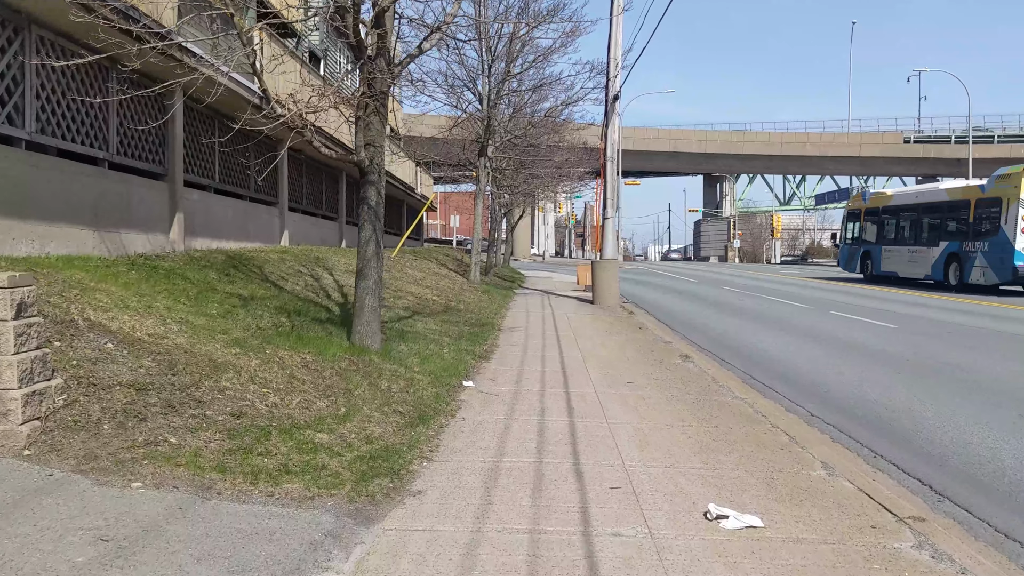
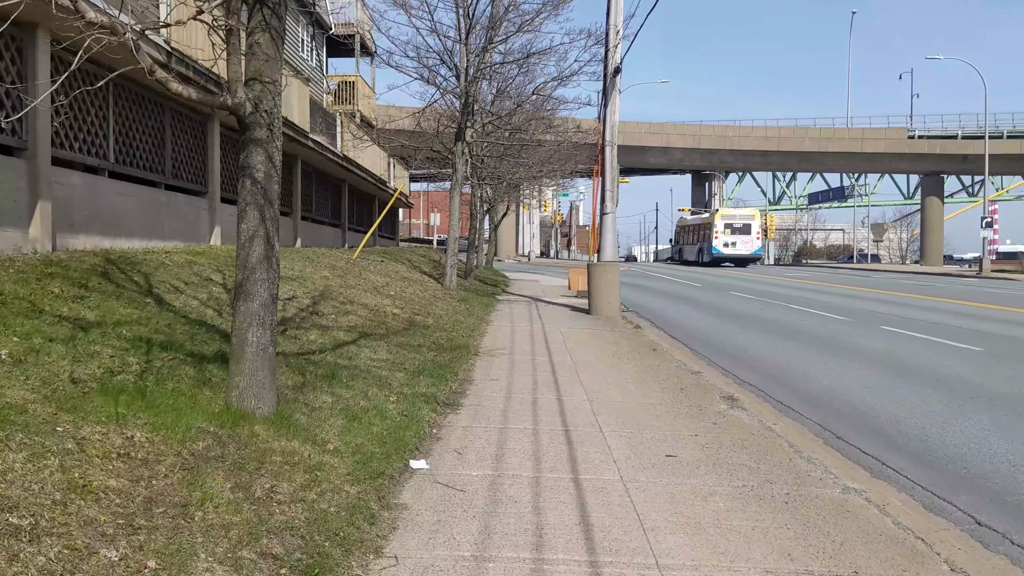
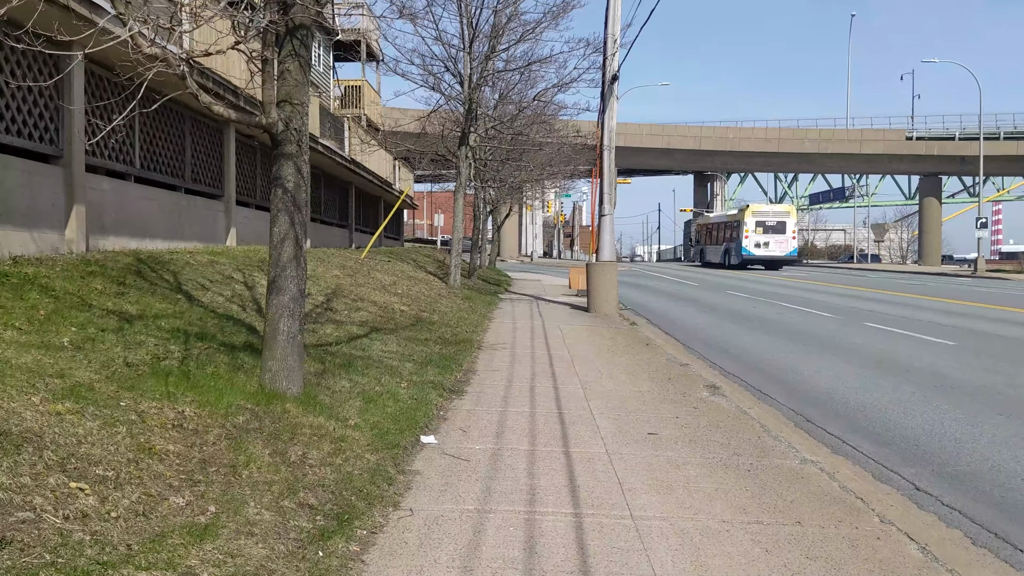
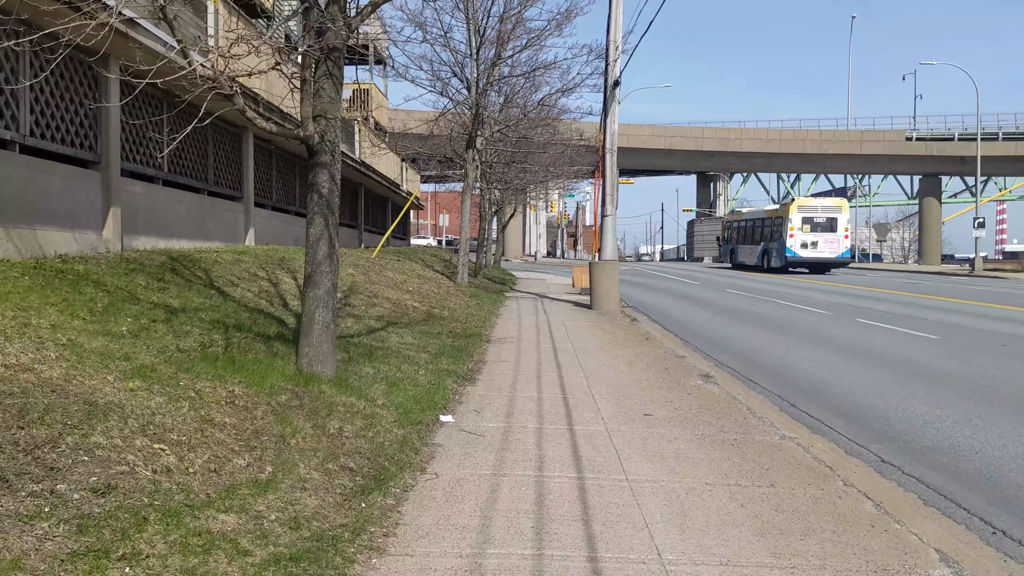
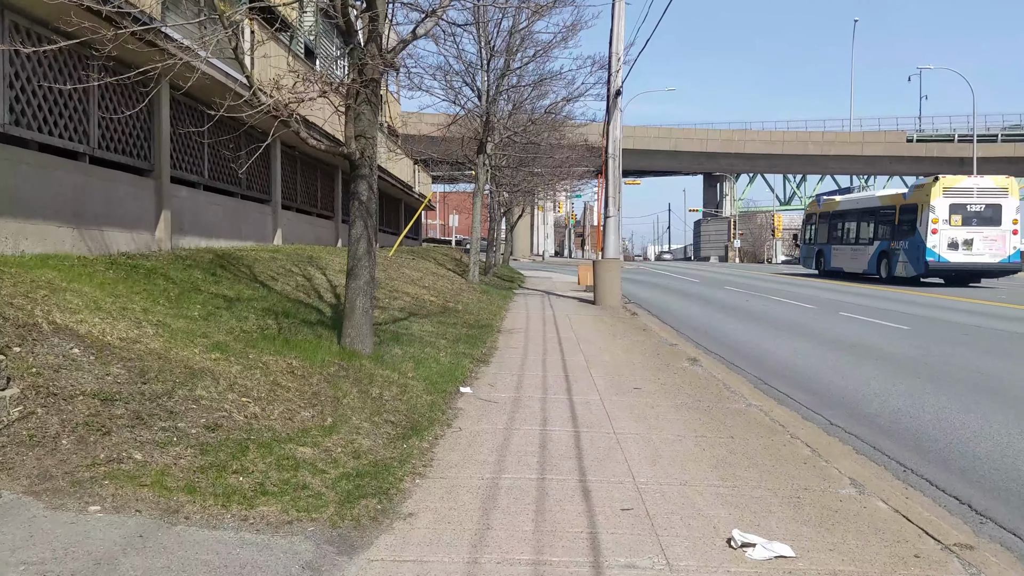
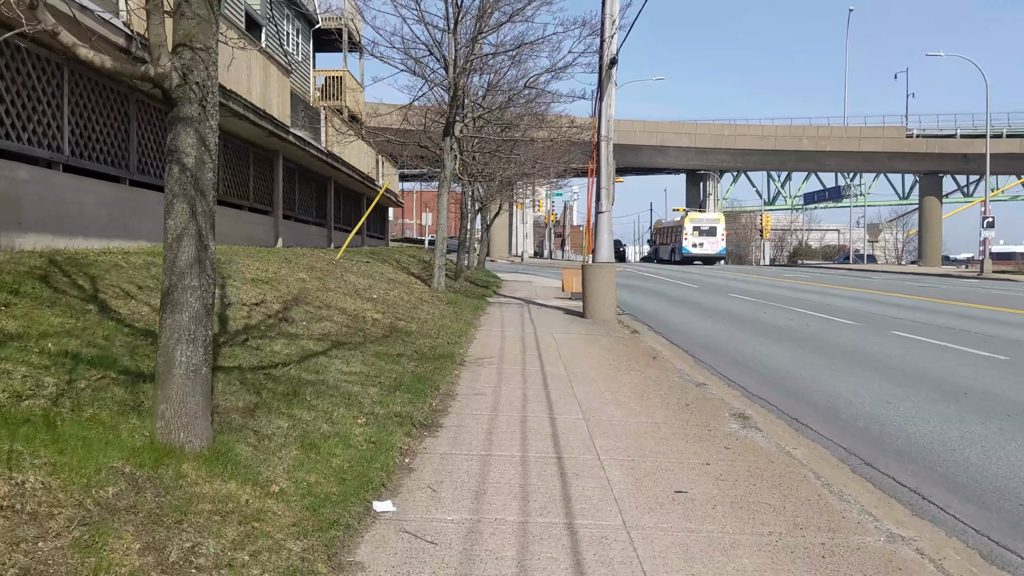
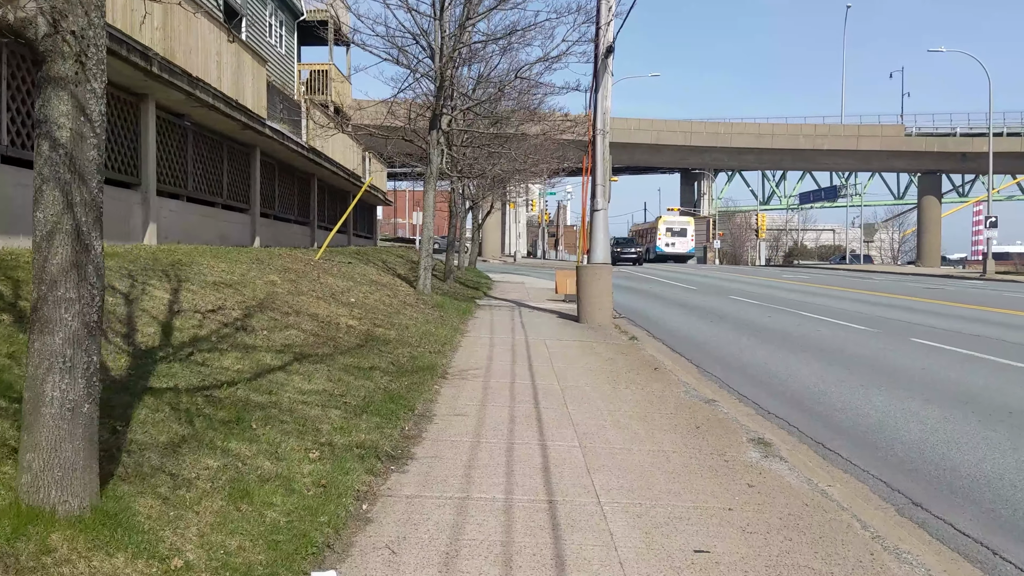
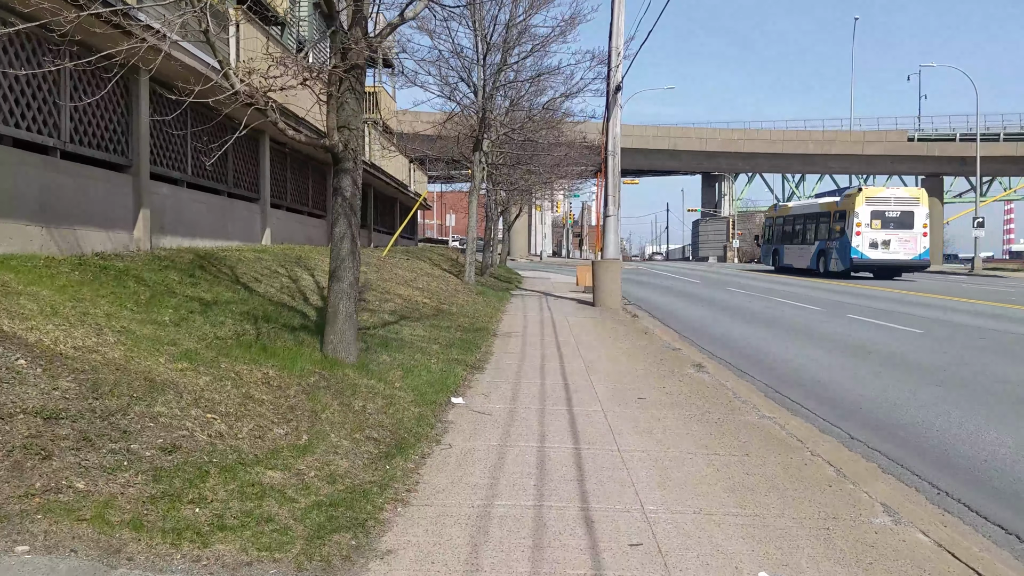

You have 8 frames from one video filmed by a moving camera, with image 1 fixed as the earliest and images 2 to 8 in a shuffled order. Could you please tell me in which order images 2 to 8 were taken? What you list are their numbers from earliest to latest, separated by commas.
5, 8, 4, 3, 2, 6, 7
